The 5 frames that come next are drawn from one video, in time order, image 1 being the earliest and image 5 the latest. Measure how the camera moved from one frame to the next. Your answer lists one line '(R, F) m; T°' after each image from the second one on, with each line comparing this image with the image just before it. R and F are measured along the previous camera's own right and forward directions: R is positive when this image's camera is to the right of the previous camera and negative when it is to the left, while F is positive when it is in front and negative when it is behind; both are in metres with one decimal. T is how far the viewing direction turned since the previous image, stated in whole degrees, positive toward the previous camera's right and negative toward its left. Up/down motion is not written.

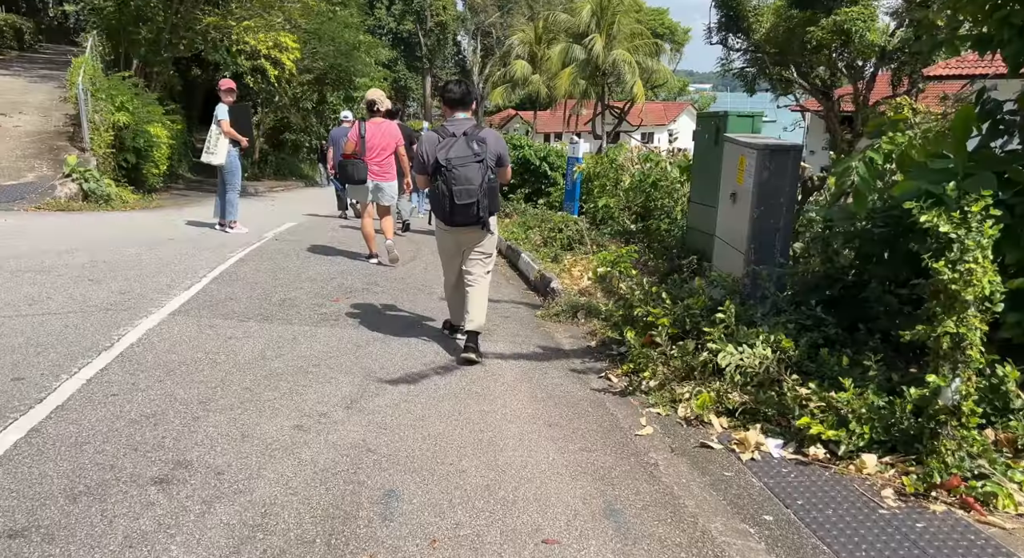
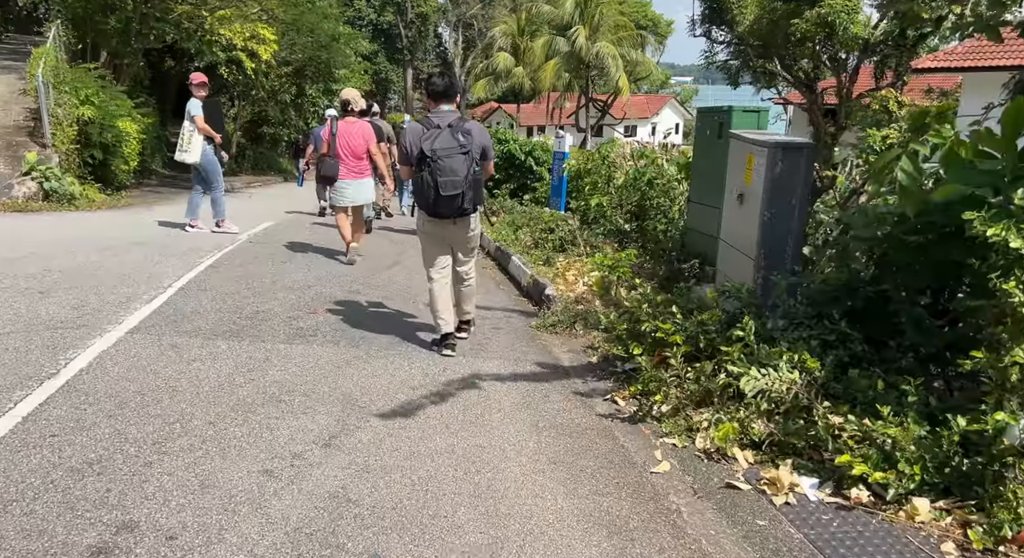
(-0.1, +0.5) m; +1°
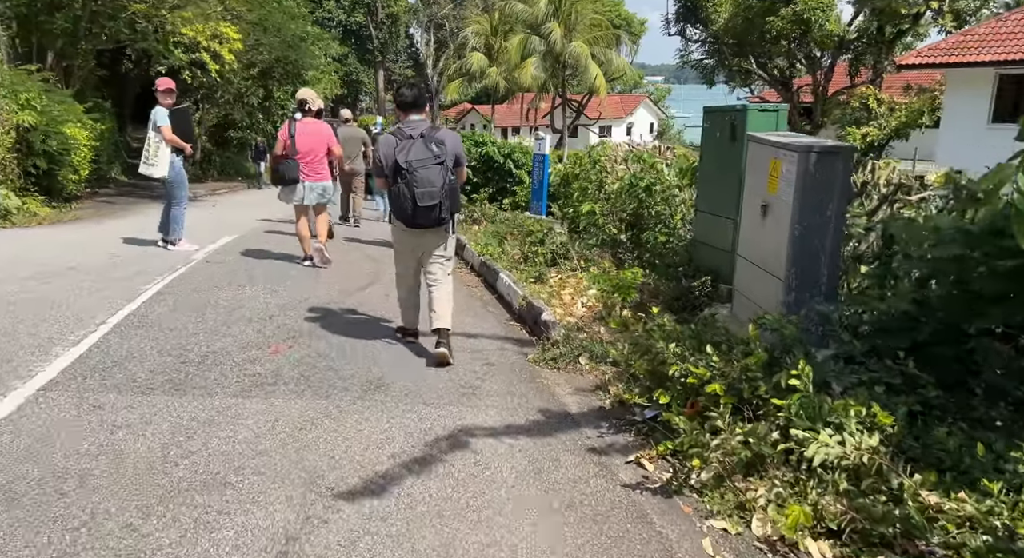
(-0.1, +0.8) m; +2°
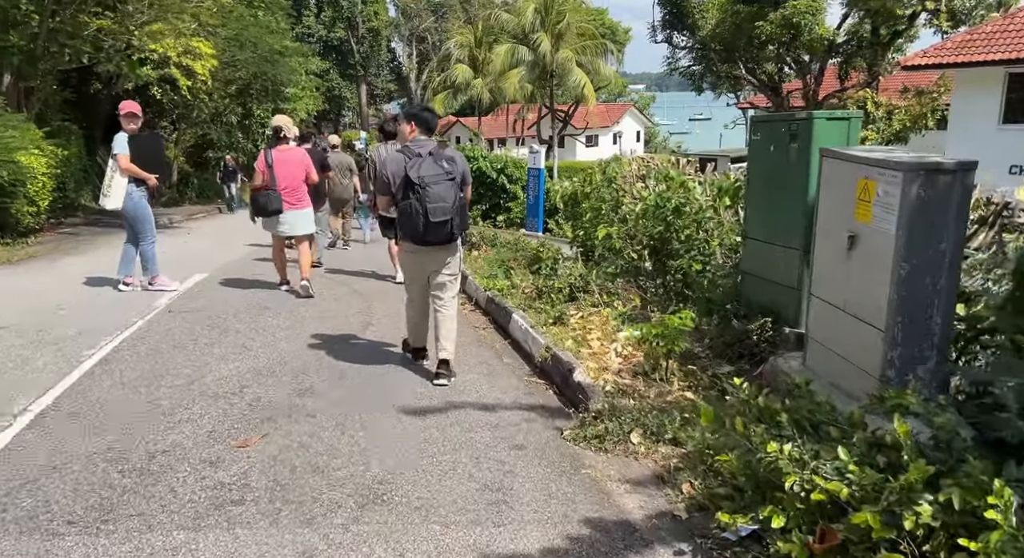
(-0.2, +1.1) m; +1°
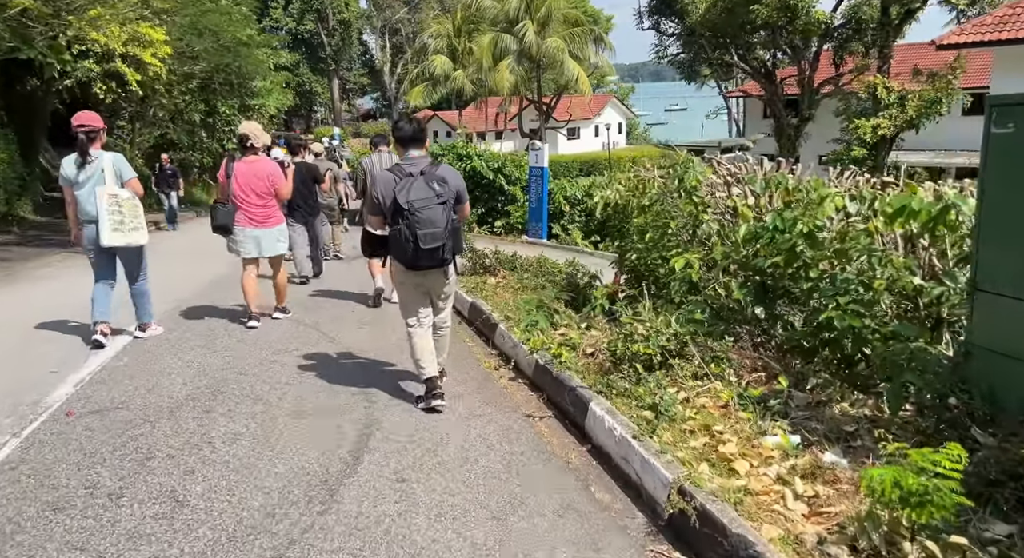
(-0.6, +2.3) m; +2°
